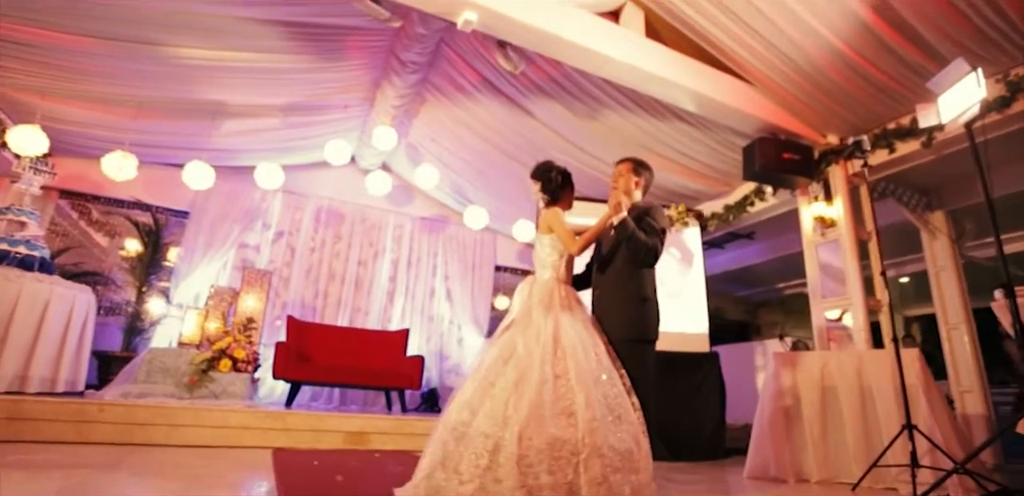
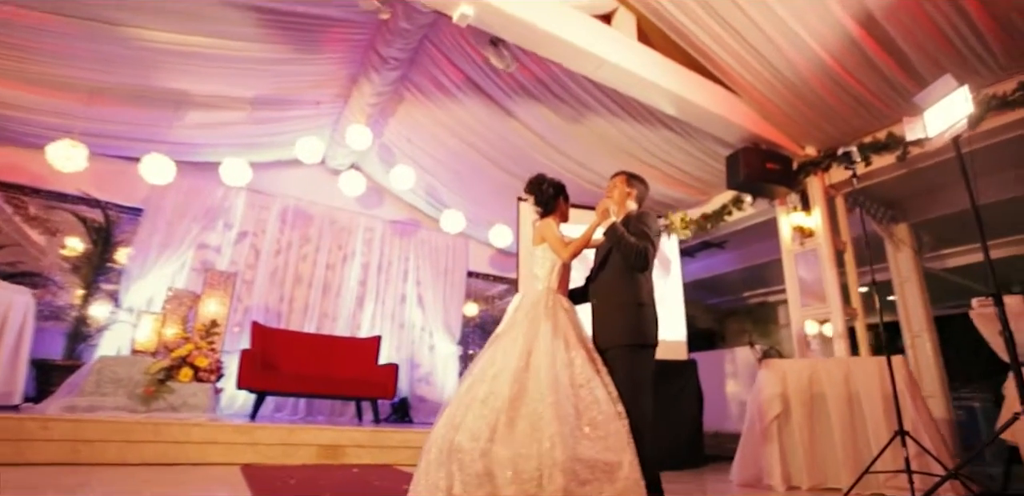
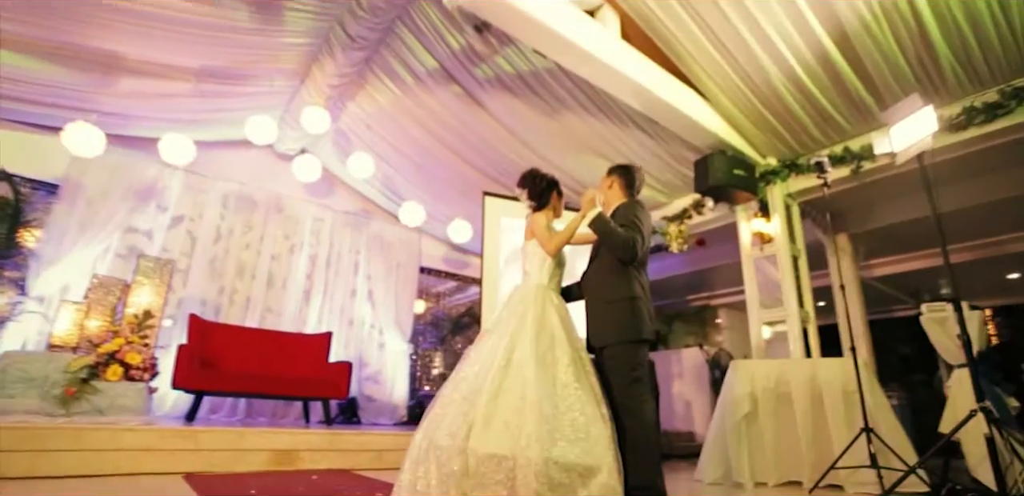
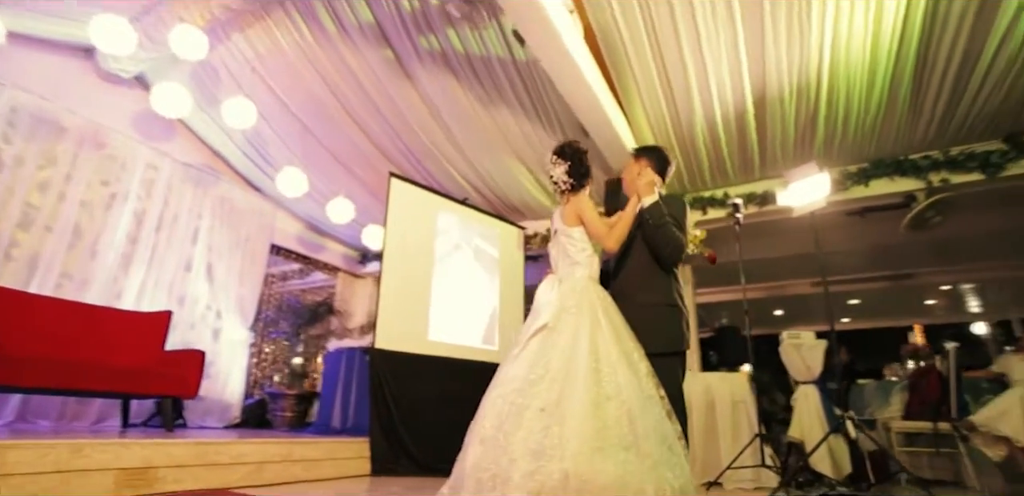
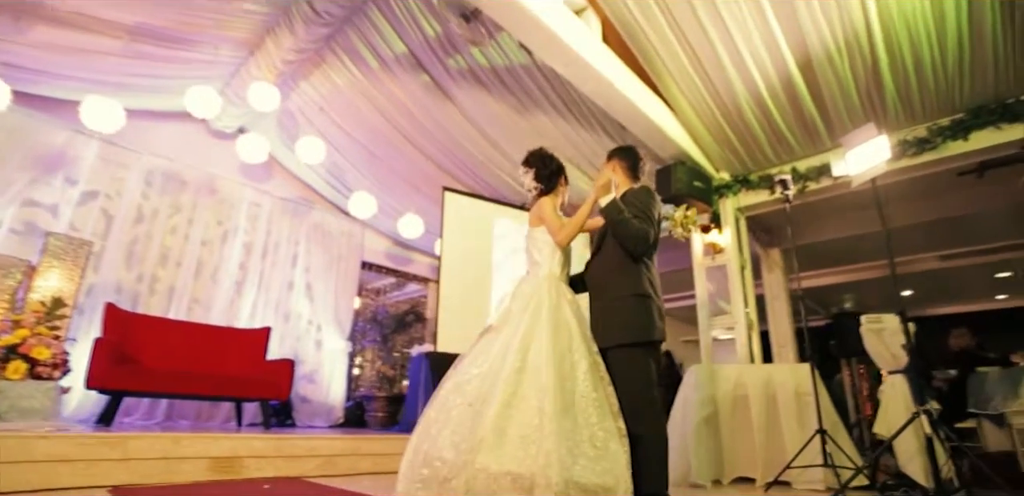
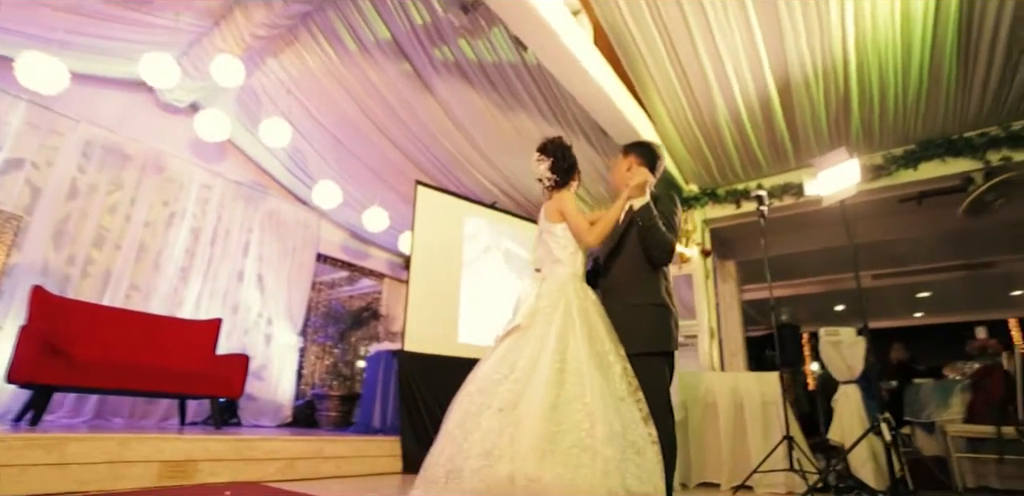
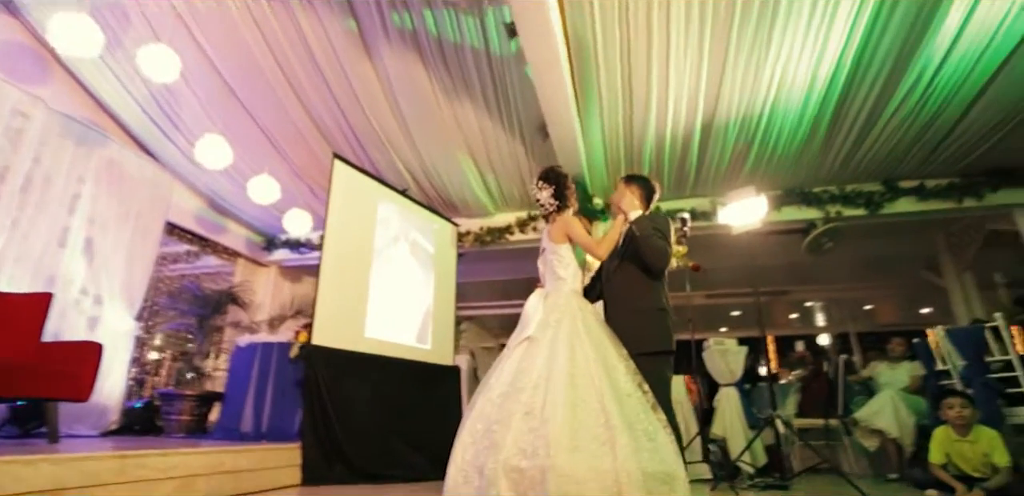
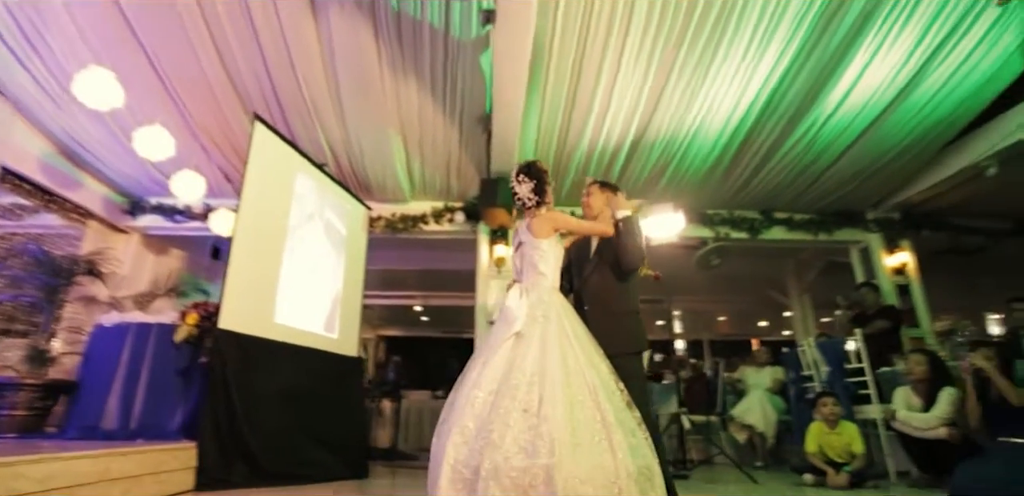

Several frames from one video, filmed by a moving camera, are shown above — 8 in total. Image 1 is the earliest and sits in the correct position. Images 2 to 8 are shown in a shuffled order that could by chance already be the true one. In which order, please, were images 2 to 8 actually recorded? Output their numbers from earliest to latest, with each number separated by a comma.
2, 3, 5, 6, 4, 7, 8
